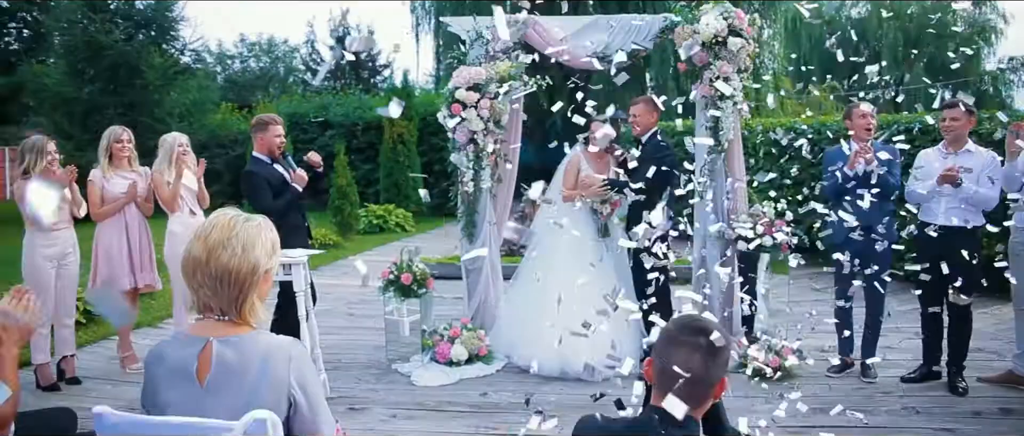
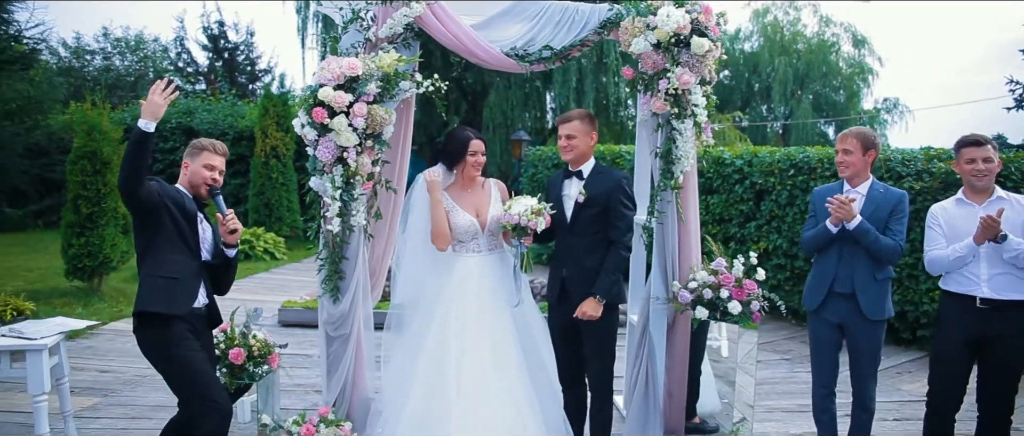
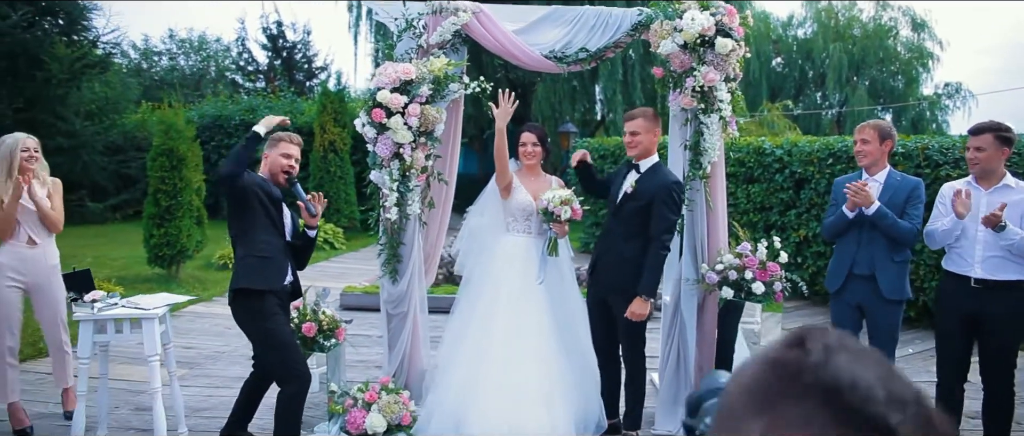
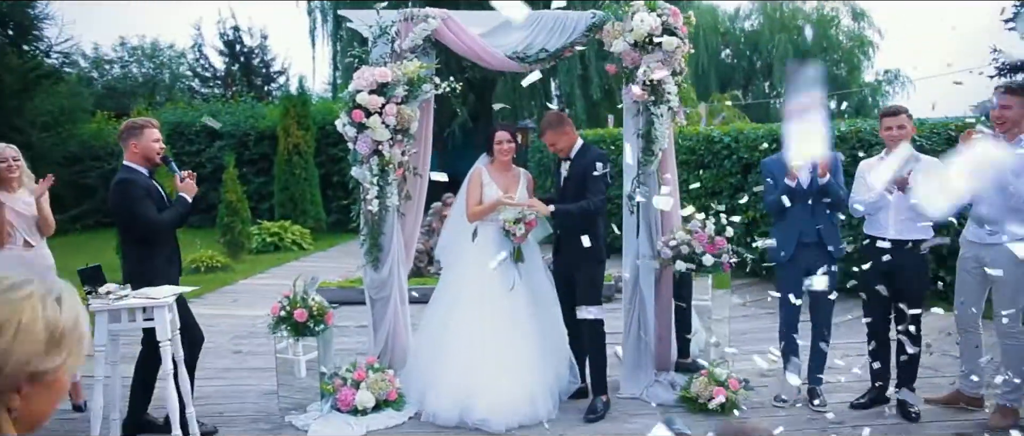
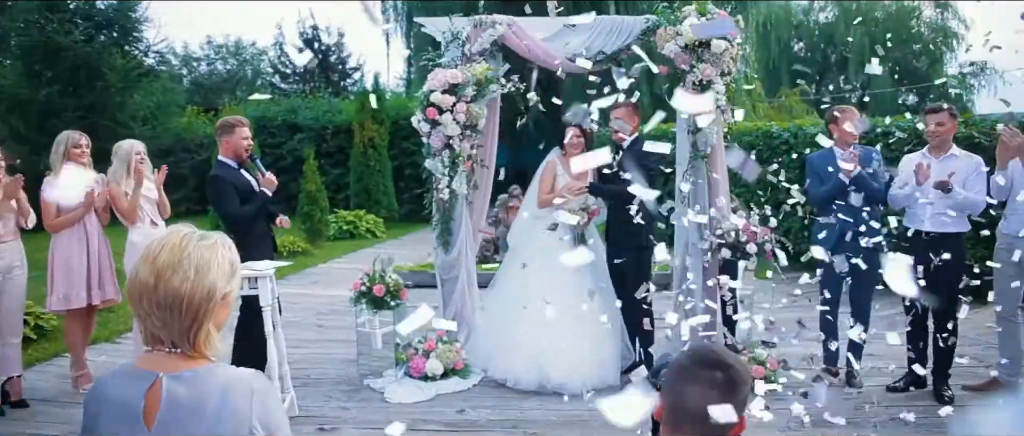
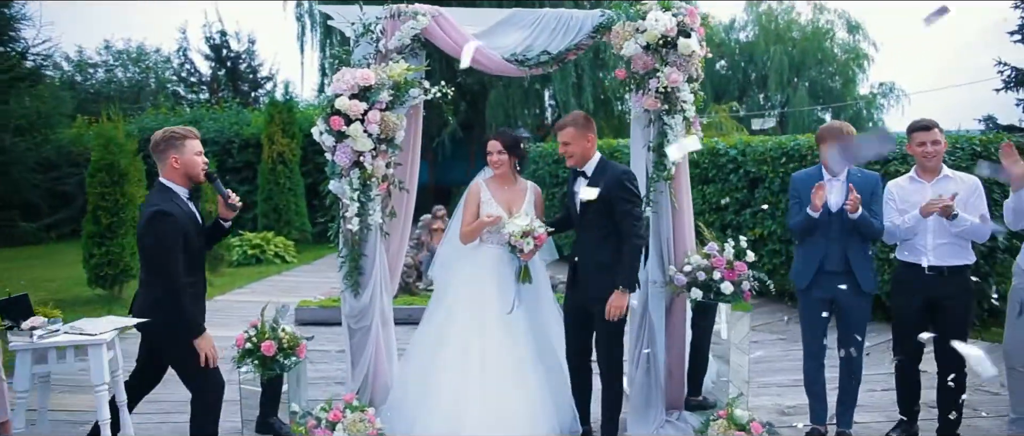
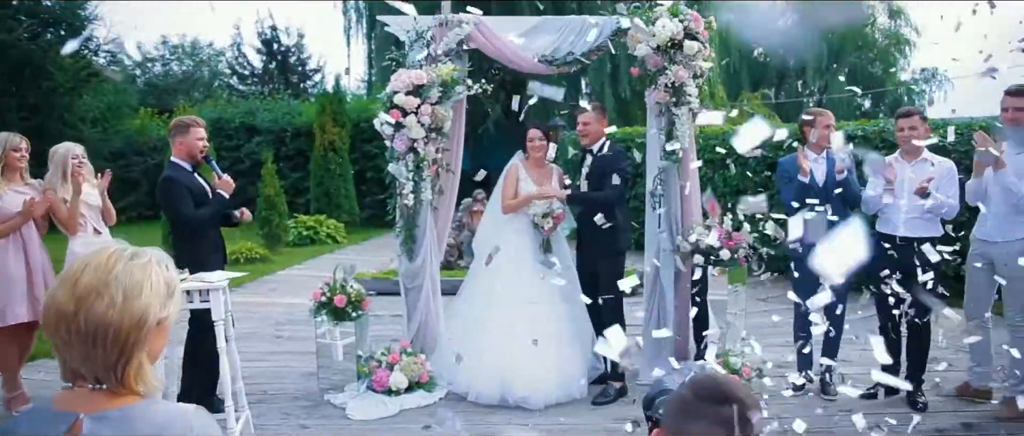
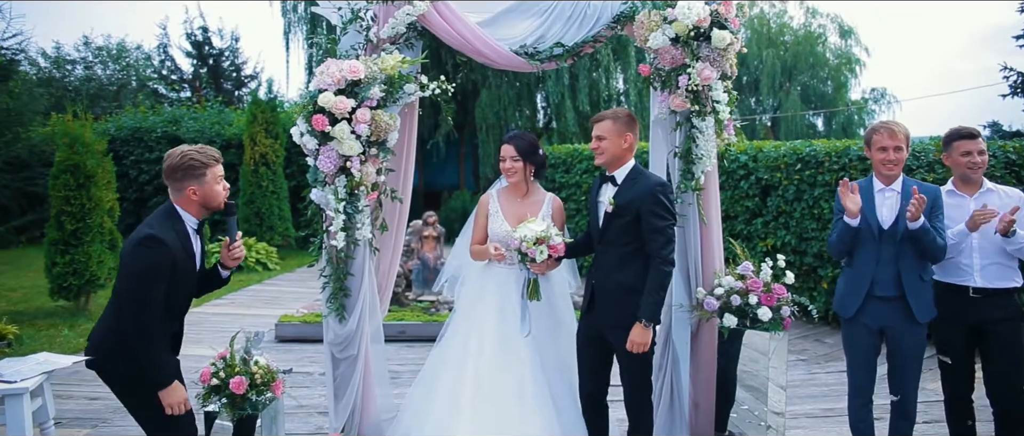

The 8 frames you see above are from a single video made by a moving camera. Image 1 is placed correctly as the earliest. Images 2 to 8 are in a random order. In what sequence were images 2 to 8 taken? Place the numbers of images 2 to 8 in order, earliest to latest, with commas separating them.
5, 7, 4, 6, 8, 2, 3
